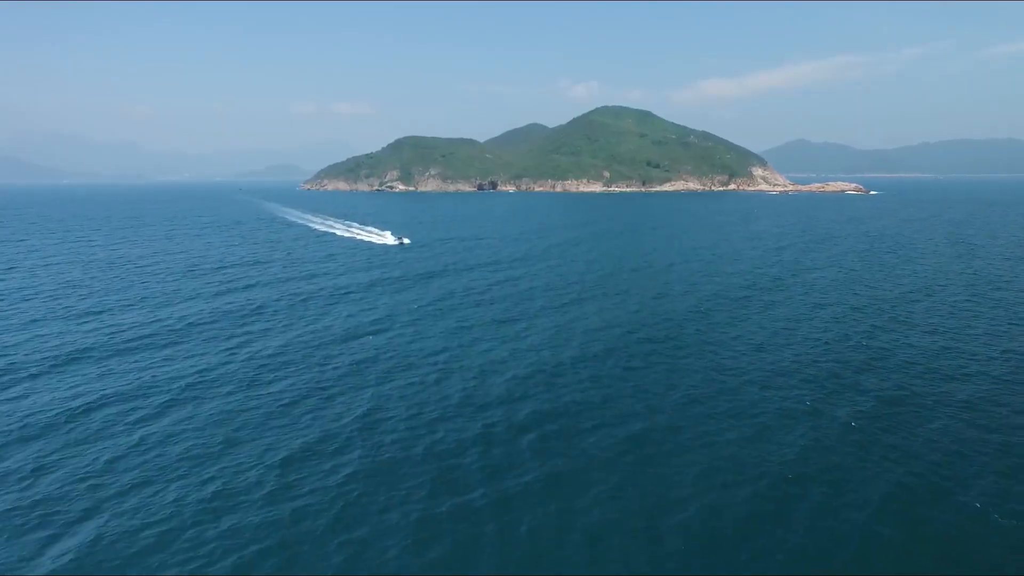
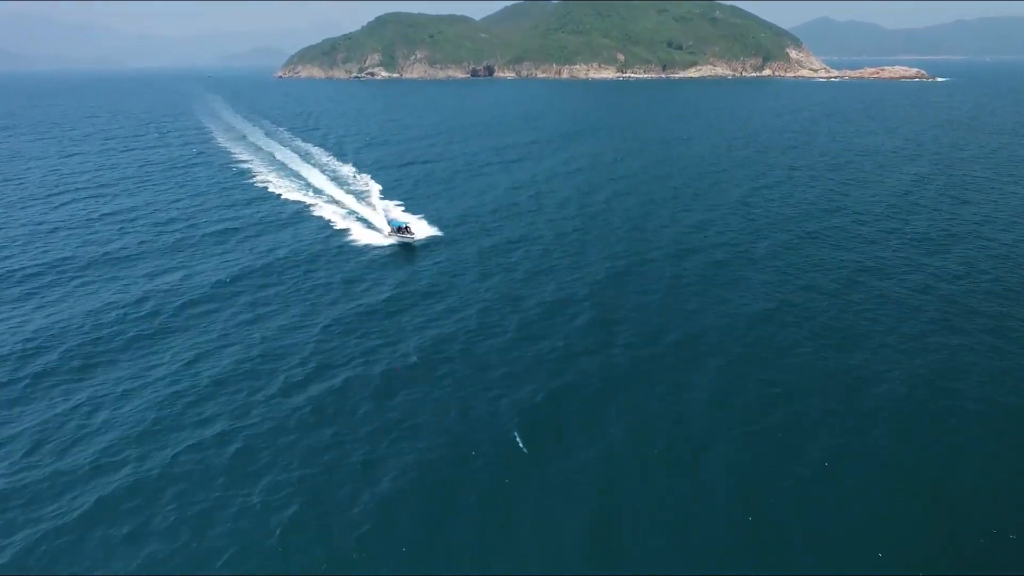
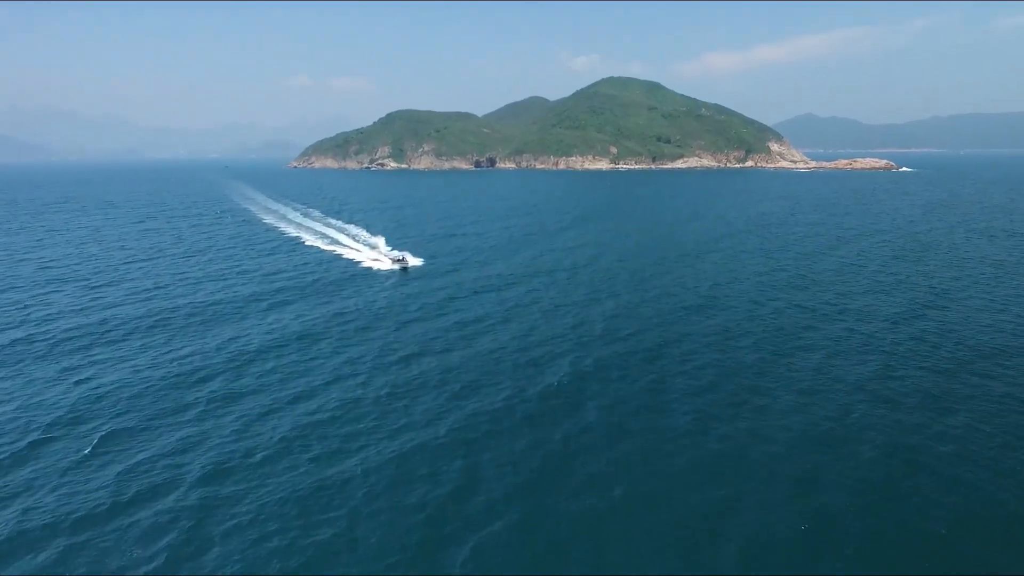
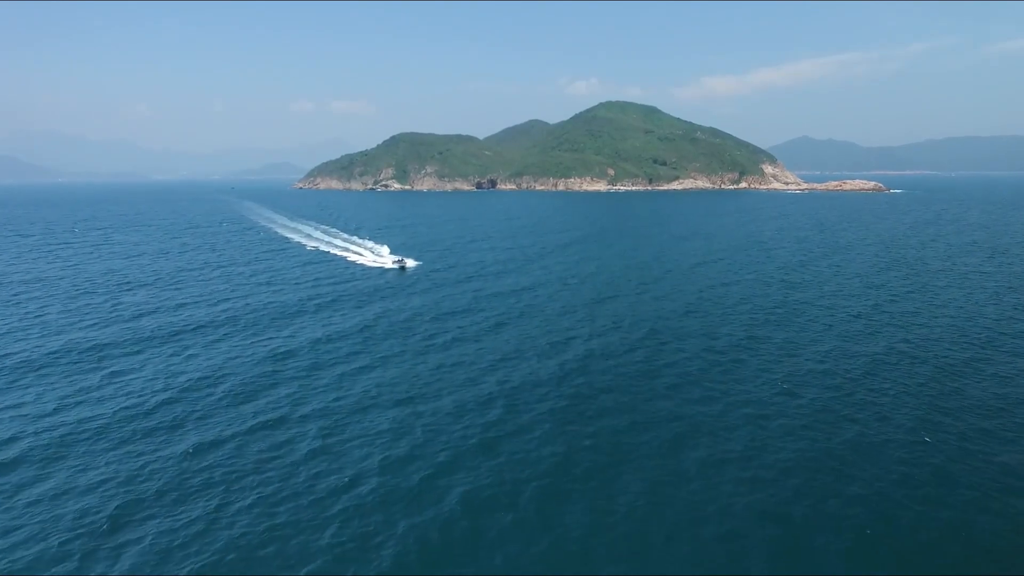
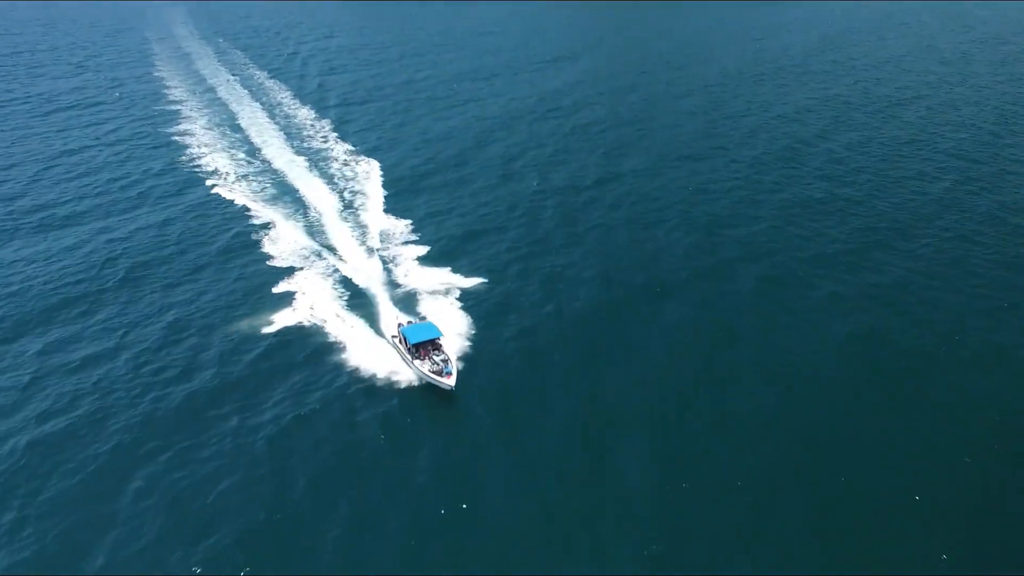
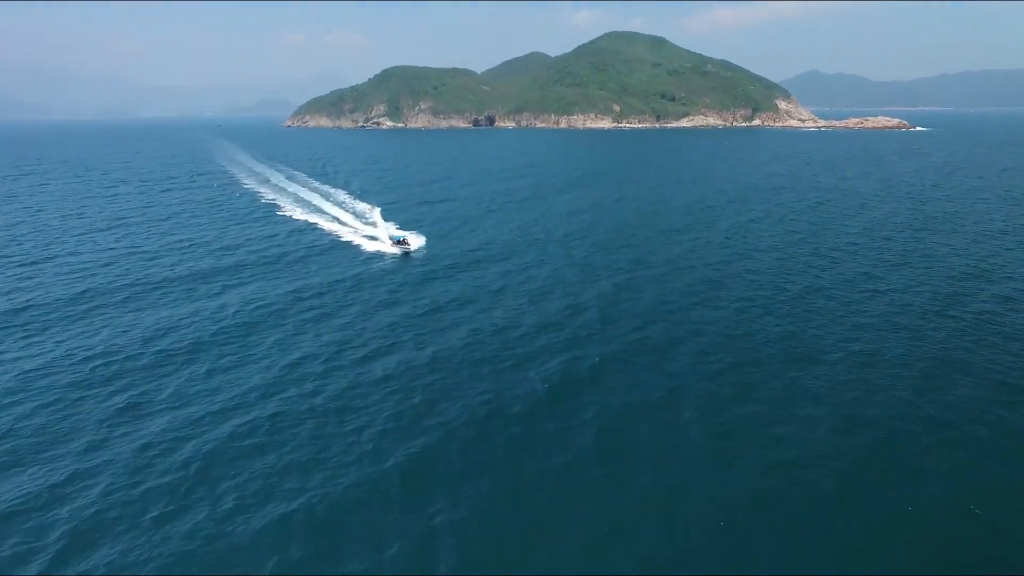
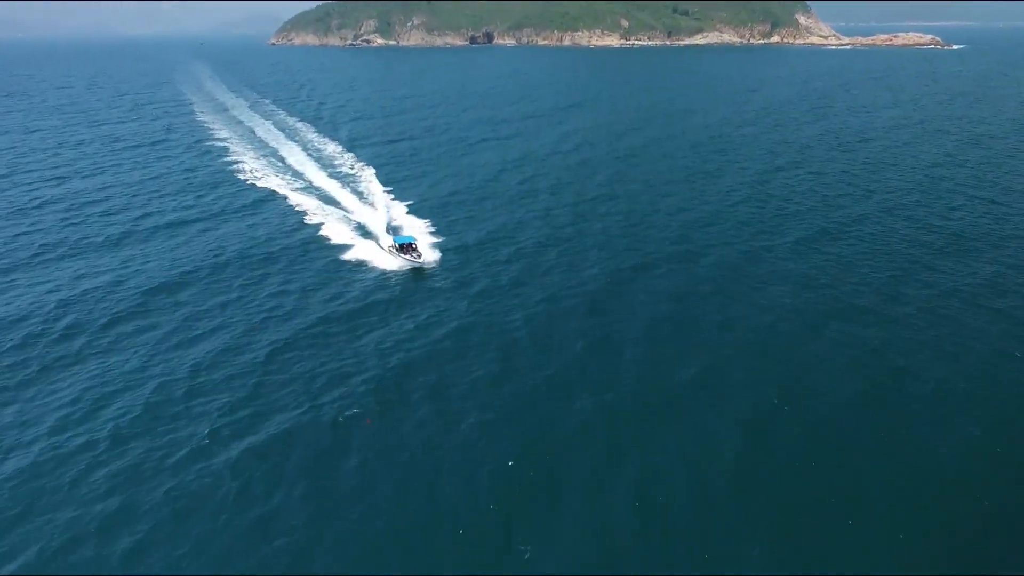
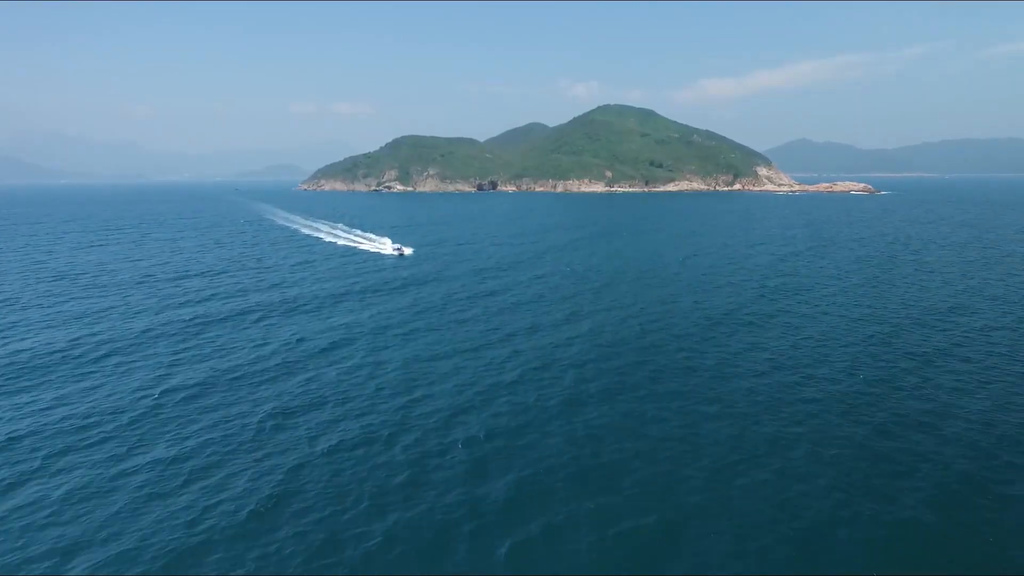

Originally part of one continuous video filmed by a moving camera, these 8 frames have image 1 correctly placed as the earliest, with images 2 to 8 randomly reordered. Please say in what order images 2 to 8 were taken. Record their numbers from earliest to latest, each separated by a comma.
8, 4, 3, 6, 2, 7, 5
